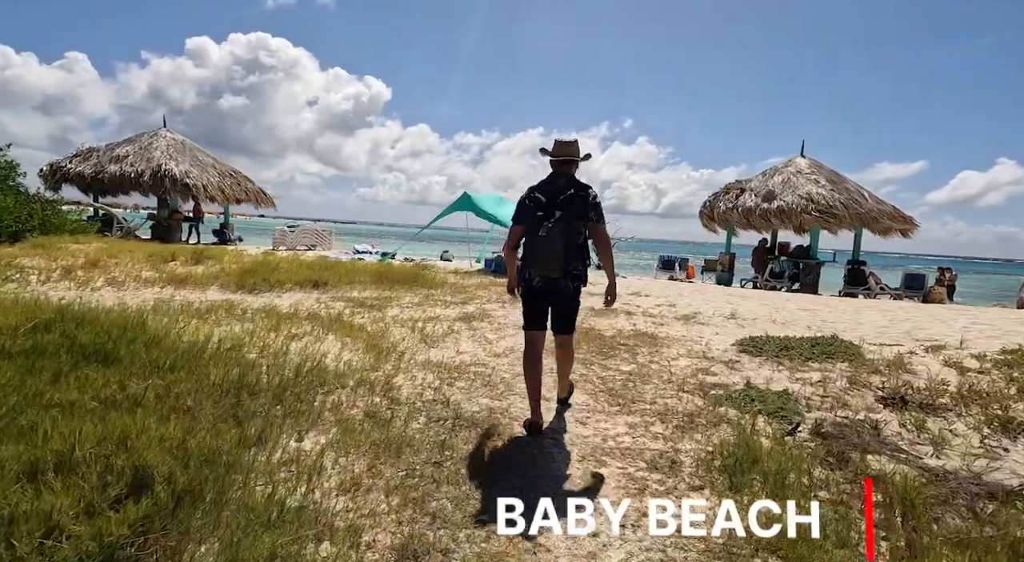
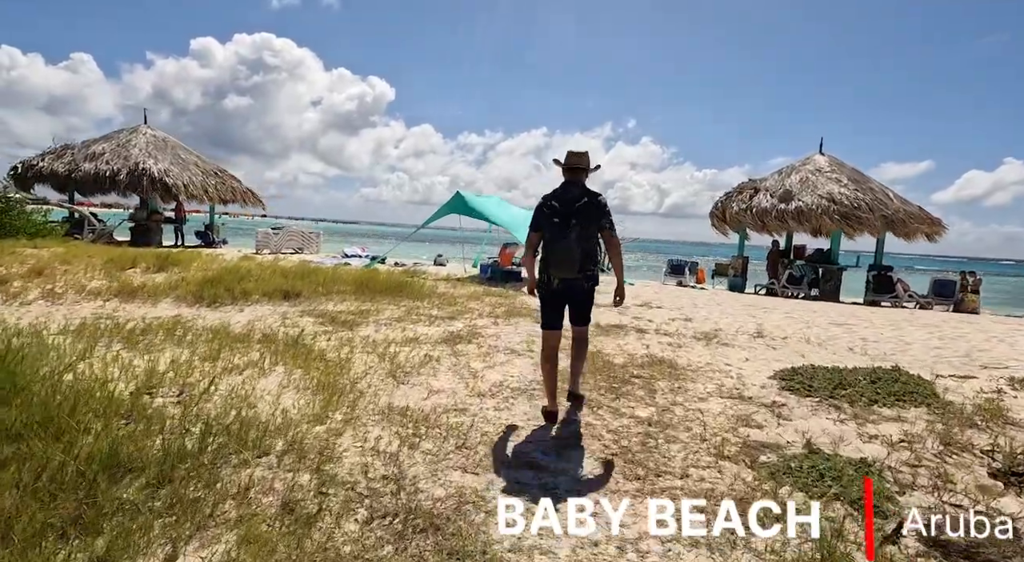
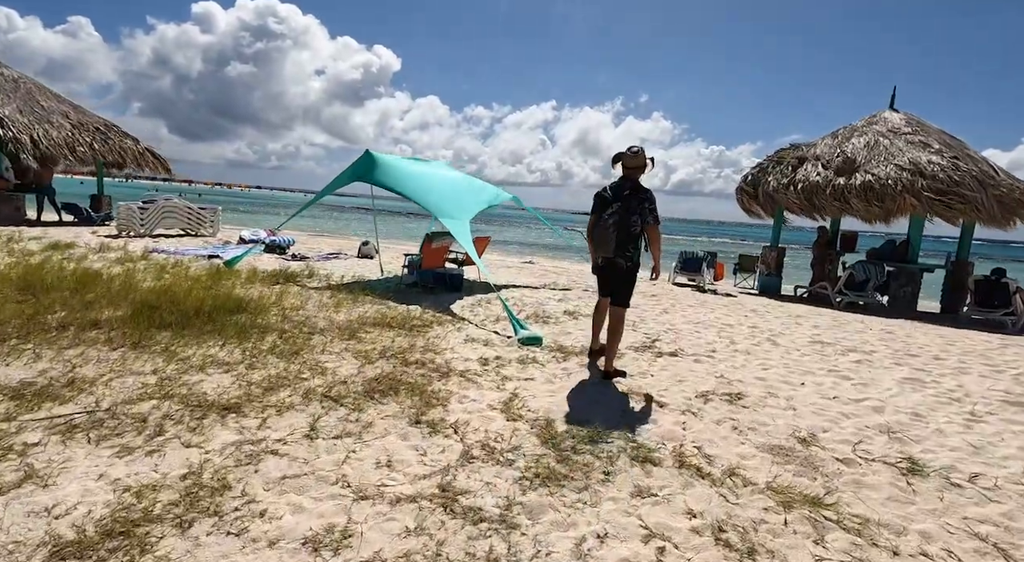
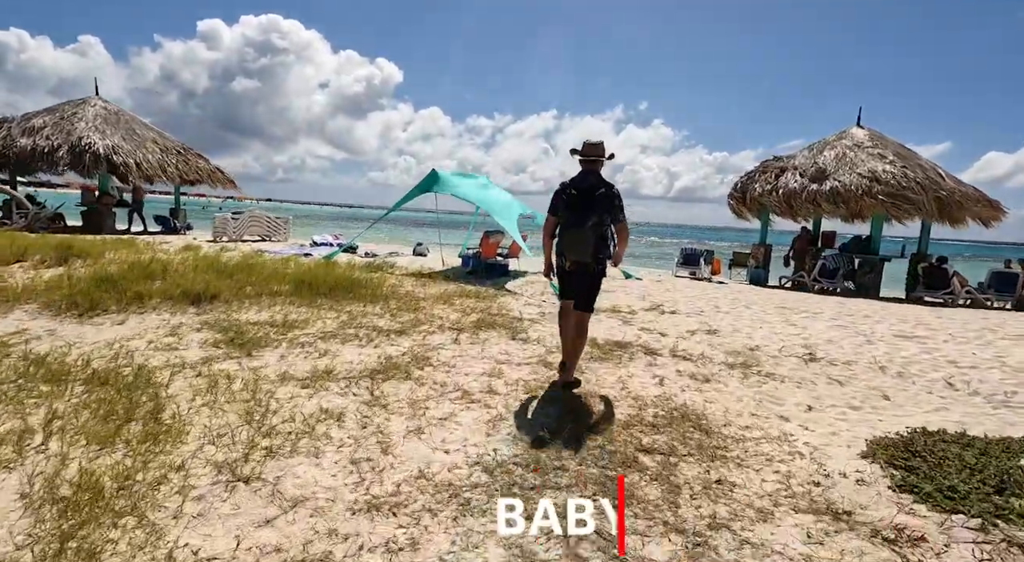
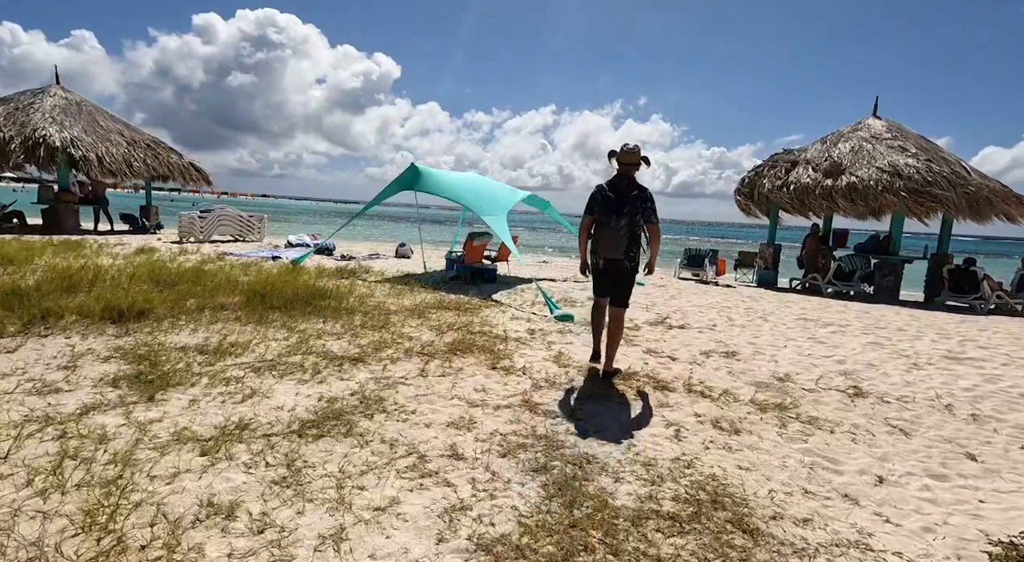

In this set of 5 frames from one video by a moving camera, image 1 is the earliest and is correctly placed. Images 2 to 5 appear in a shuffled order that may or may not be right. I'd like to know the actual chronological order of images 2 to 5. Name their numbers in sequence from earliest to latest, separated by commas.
2, 4, 5, 3
